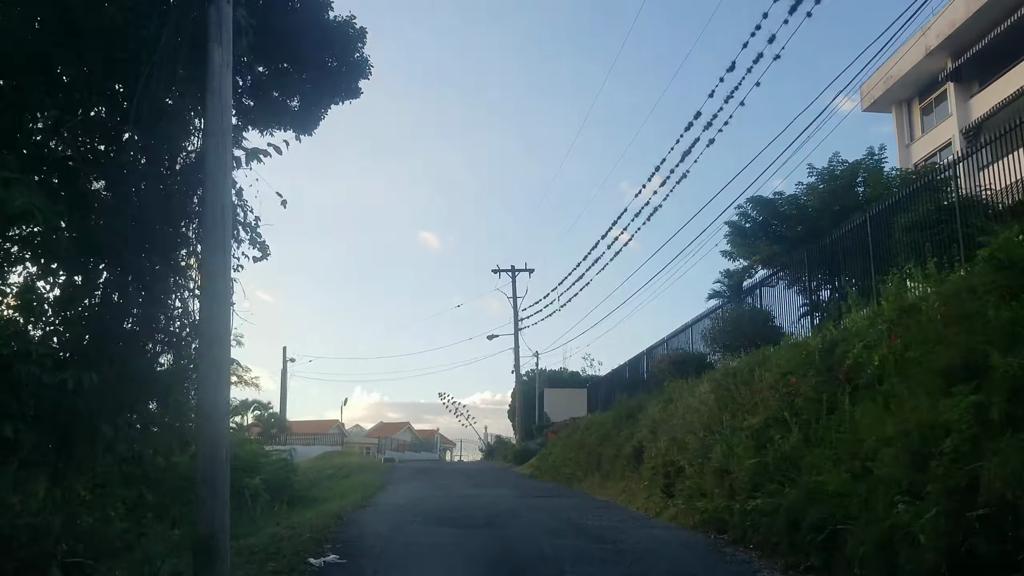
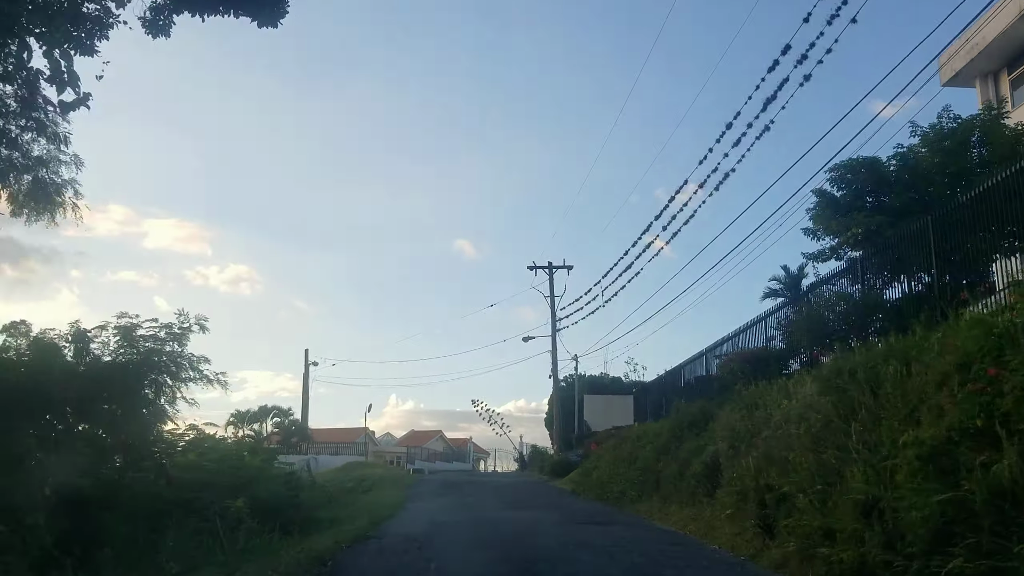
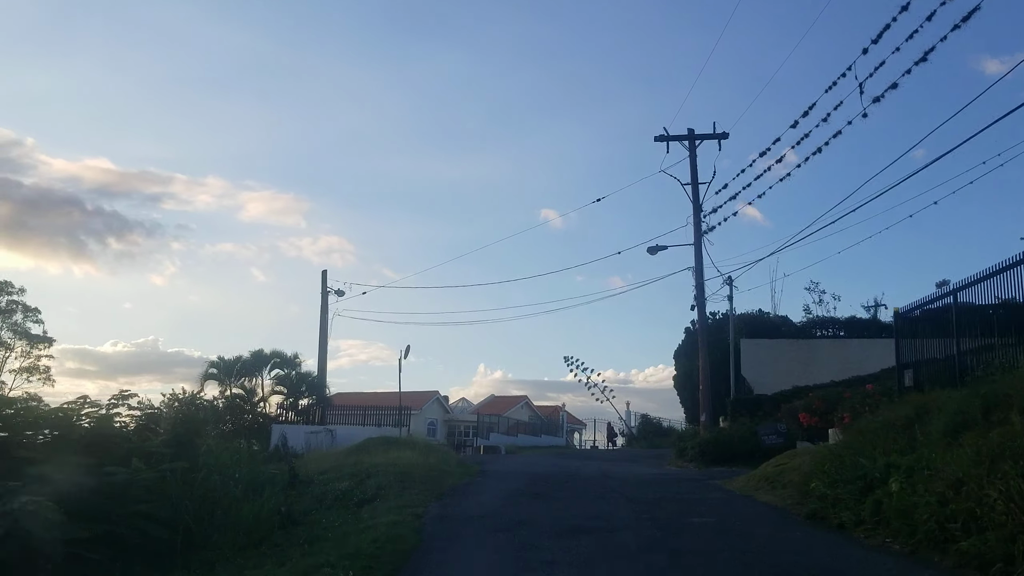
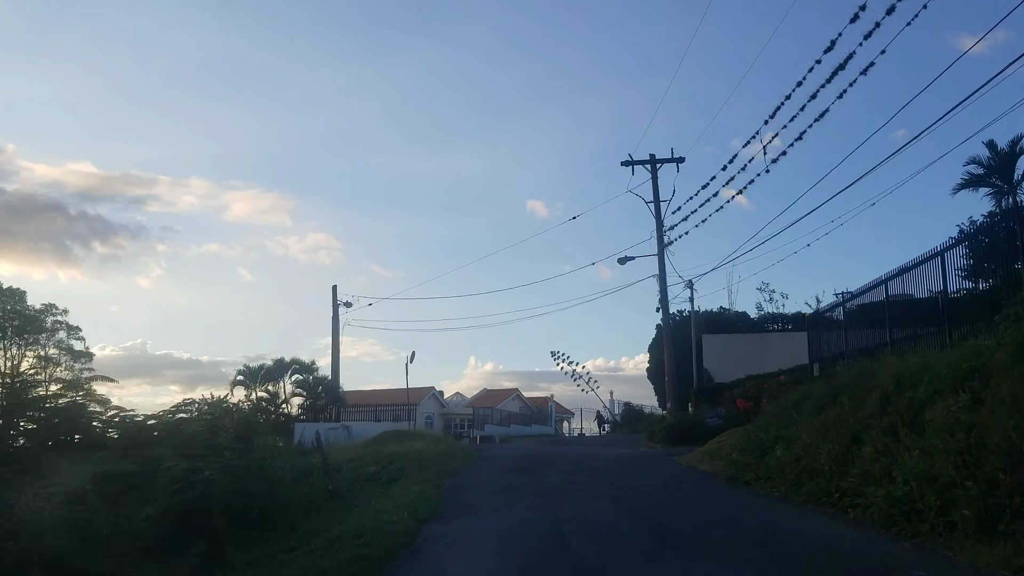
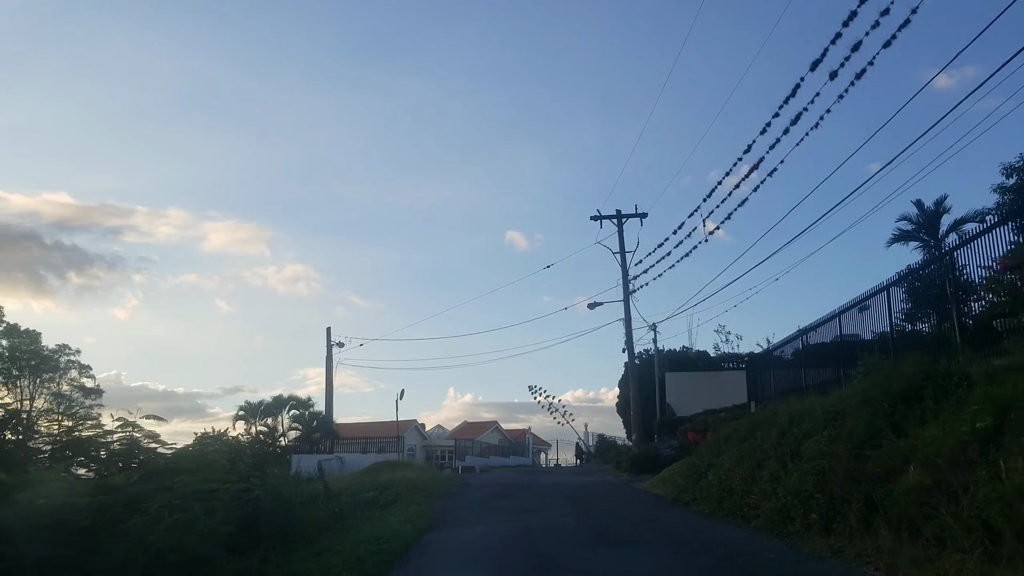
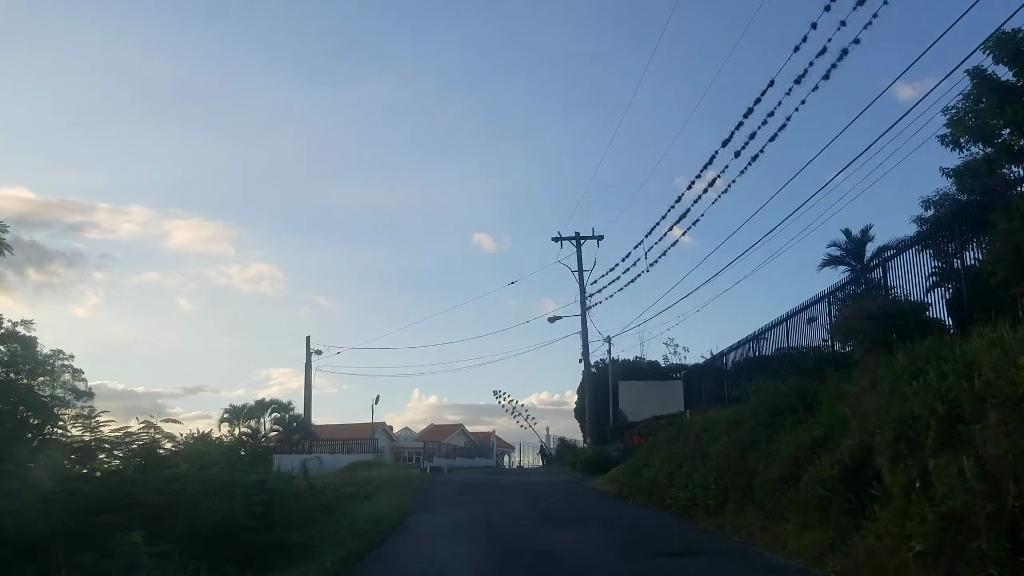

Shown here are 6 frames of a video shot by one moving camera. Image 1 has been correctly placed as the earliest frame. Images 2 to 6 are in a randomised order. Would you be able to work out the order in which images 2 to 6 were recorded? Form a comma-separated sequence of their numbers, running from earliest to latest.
2, 6, 5, 4, 3
